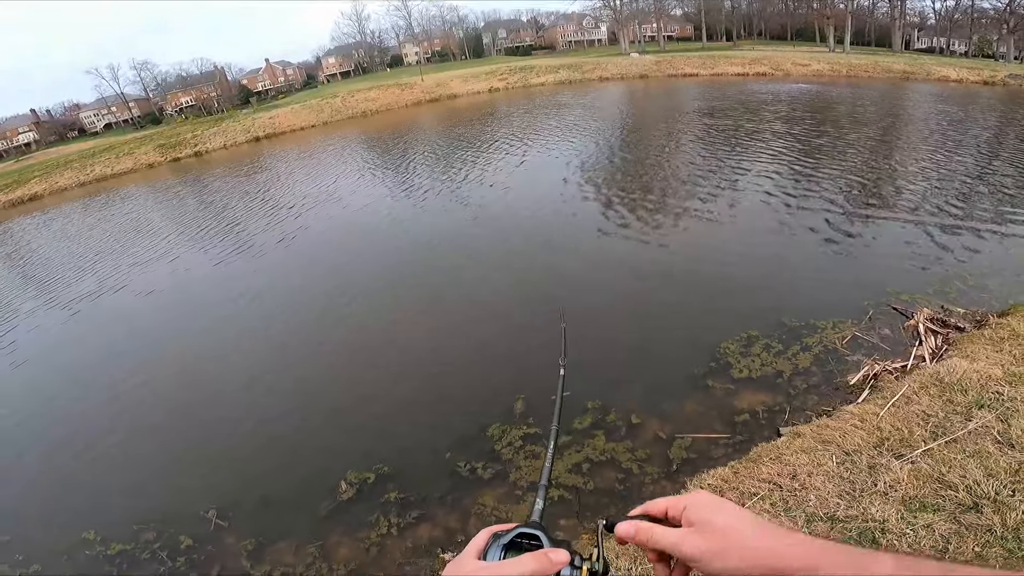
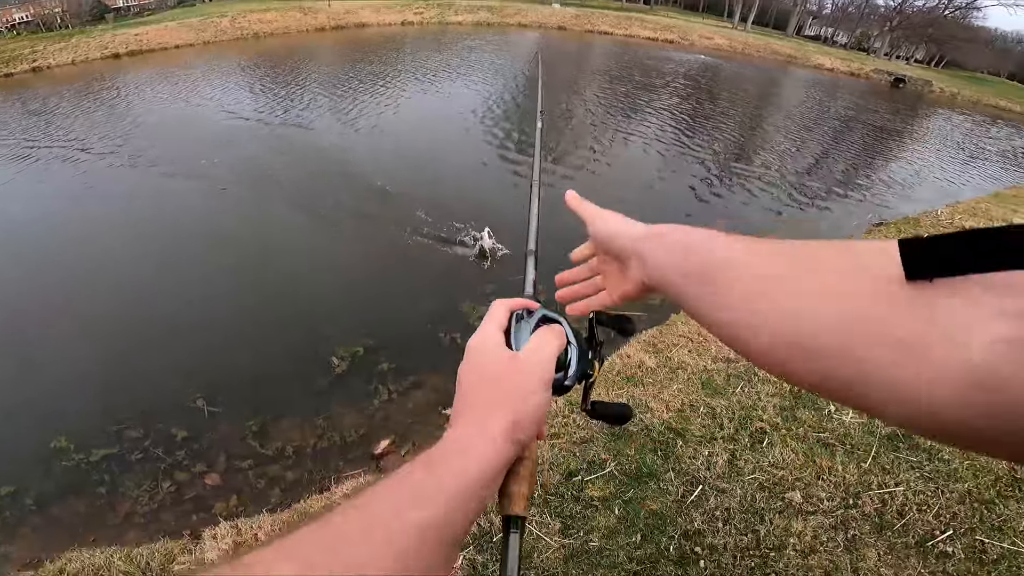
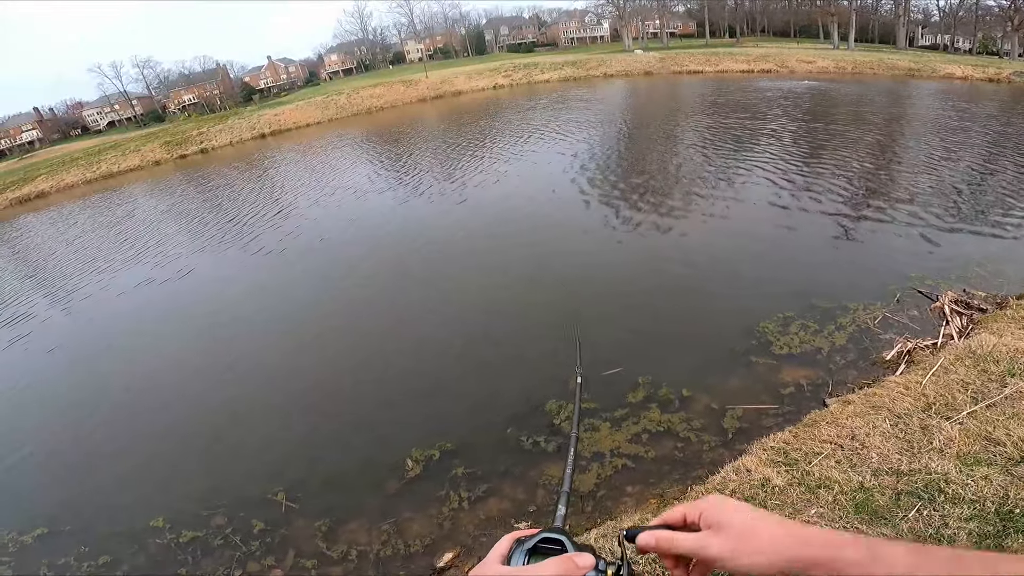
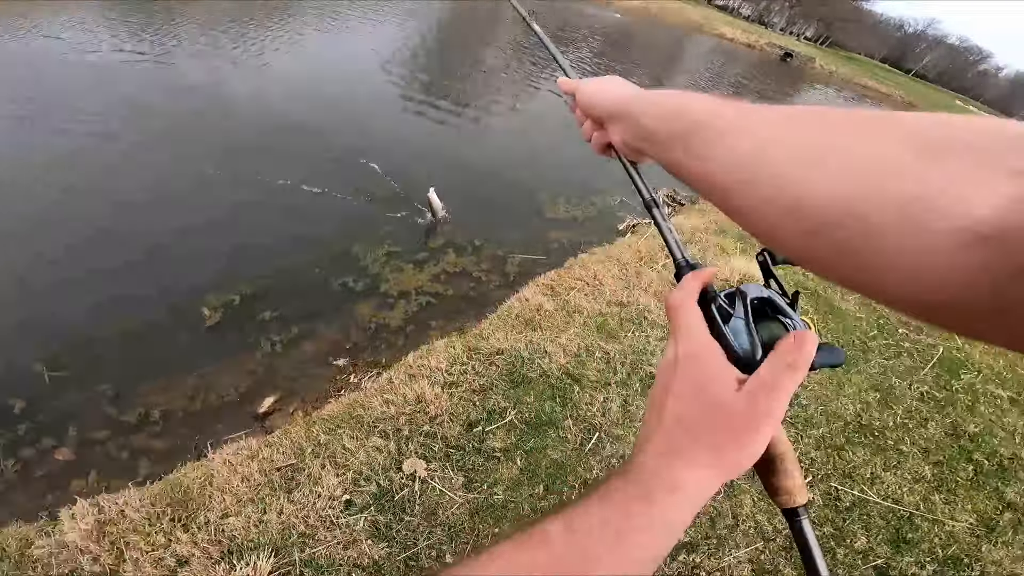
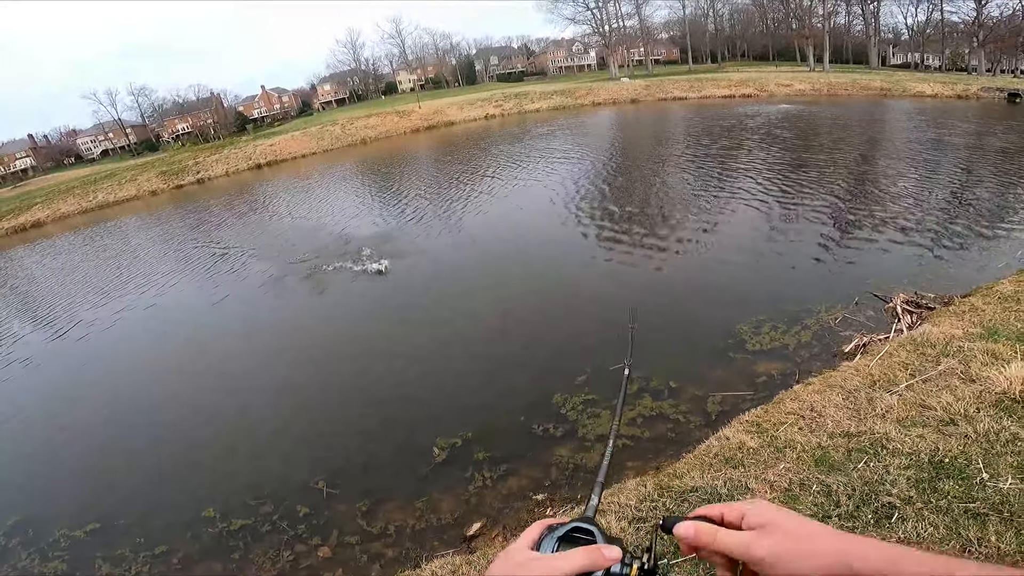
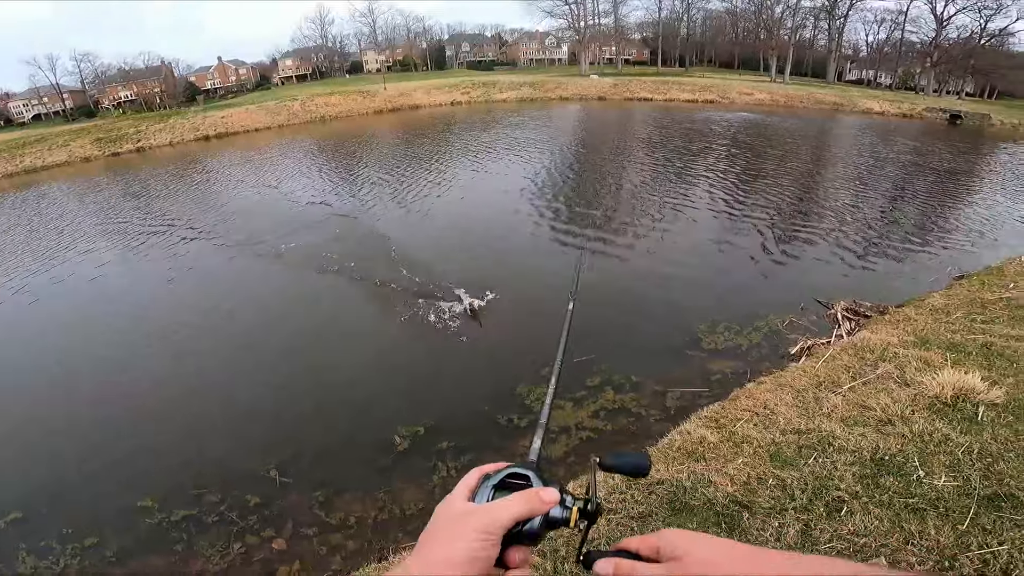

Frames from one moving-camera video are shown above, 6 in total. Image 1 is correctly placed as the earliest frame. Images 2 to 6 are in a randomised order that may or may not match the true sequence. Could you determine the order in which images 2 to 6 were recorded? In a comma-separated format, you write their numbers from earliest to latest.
3, 5, 6, 2, 4
